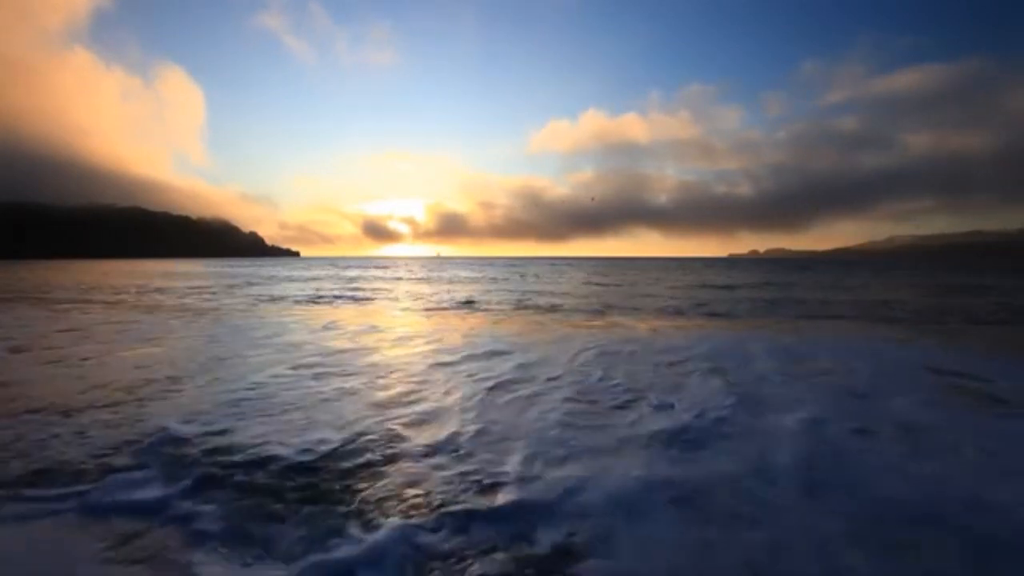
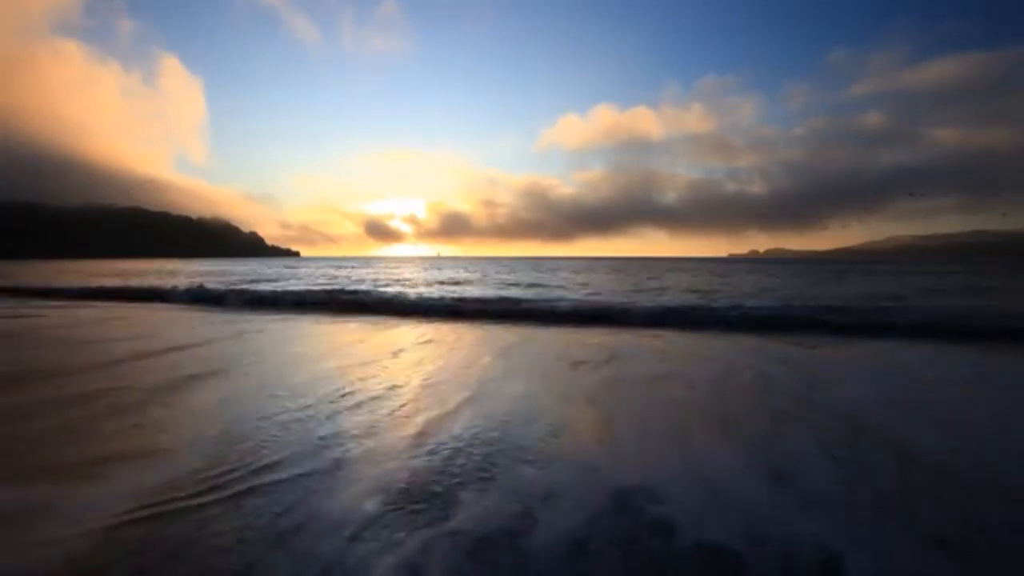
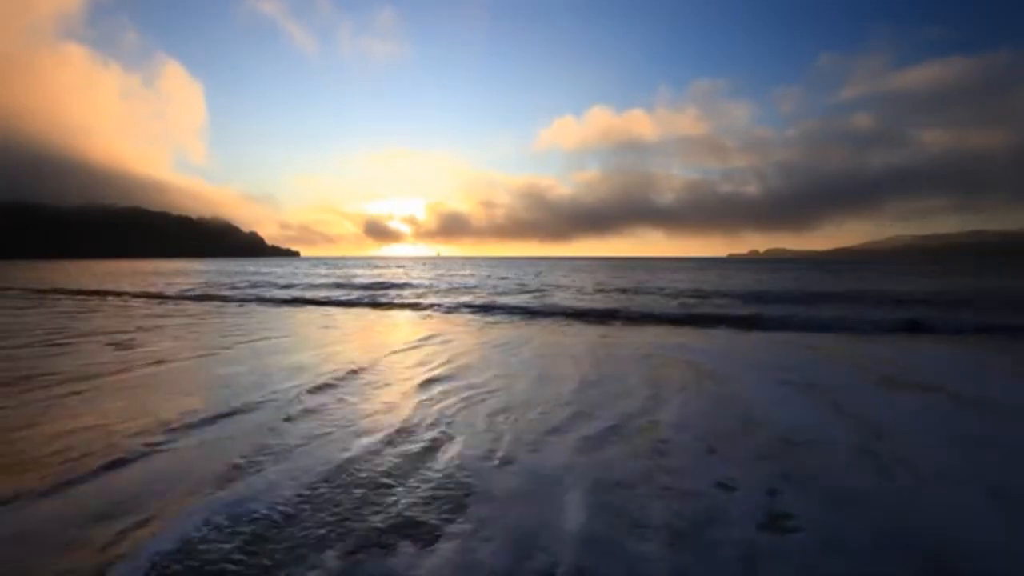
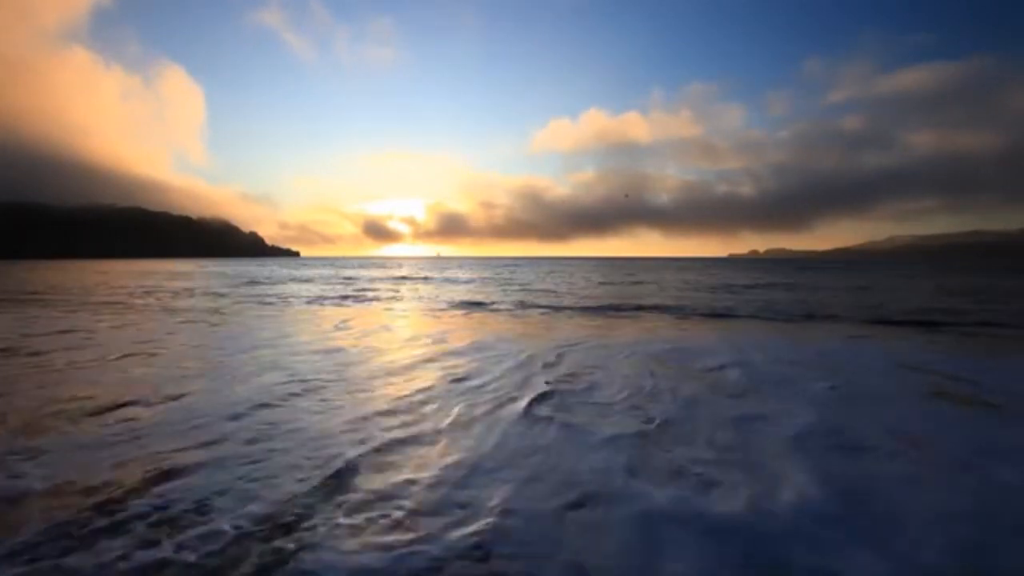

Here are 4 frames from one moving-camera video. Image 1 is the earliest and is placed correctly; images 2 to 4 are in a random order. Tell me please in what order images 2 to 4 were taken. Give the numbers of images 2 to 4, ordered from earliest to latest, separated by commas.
4, 3, 2
